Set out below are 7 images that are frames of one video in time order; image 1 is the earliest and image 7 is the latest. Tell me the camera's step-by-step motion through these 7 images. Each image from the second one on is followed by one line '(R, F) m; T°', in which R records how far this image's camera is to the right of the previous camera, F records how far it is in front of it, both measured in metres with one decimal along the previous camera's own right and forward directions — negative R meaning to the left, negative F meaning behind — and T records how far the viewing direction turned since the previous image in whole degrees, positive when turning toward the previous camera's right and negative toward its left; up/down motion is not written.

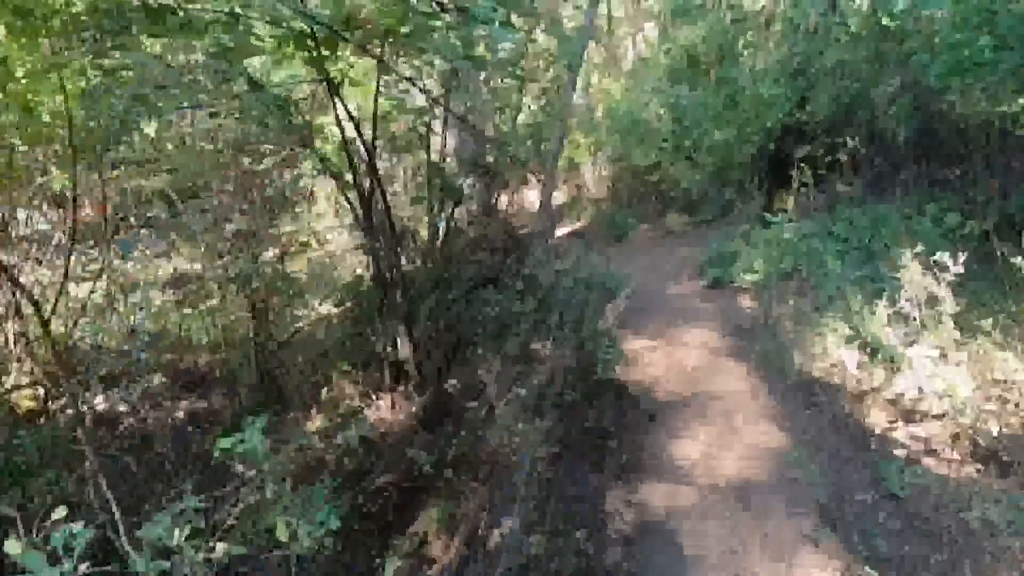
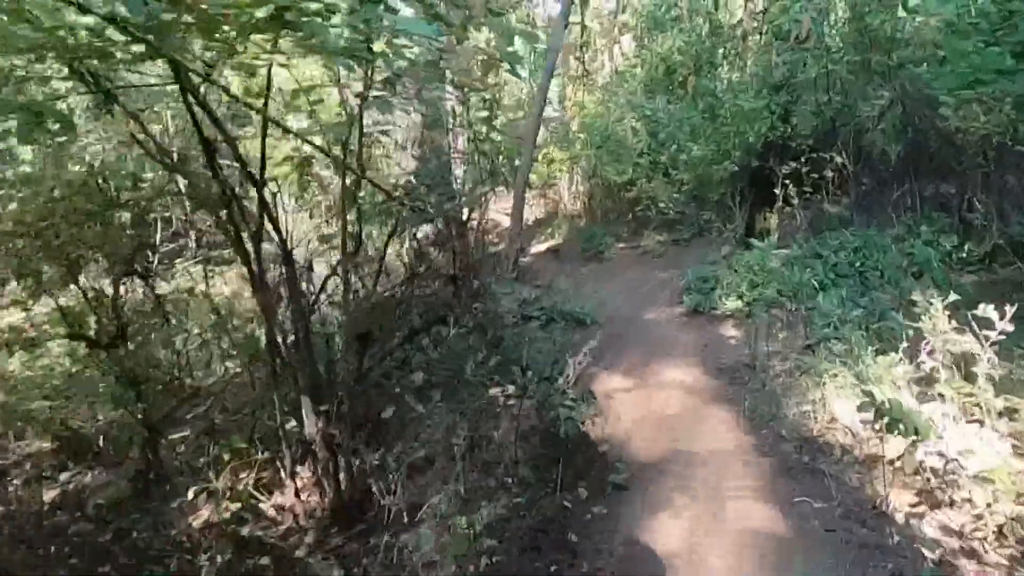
(+0.2, +0.7) m; +1°
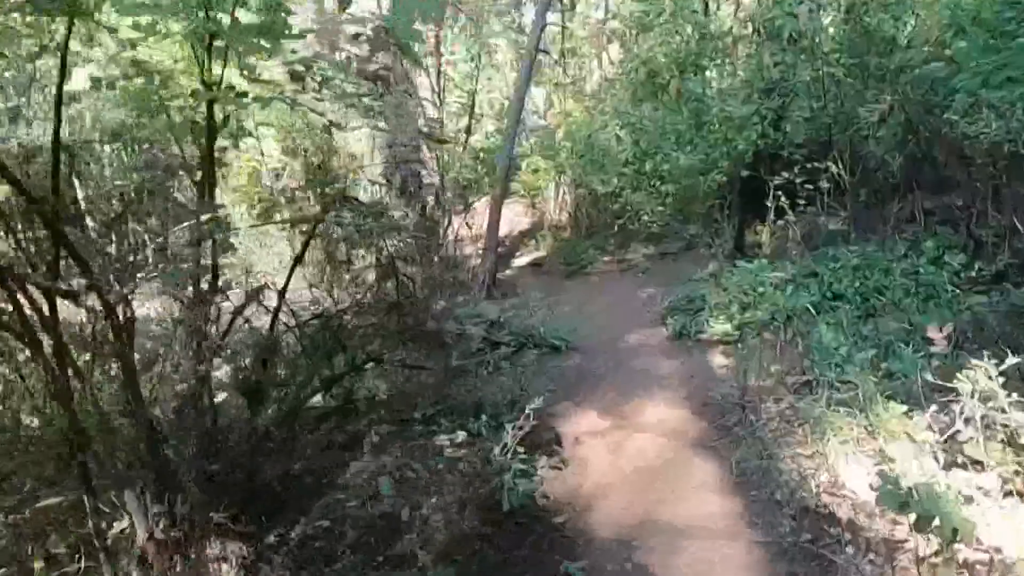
(+0.2, +0.7) m; +1°
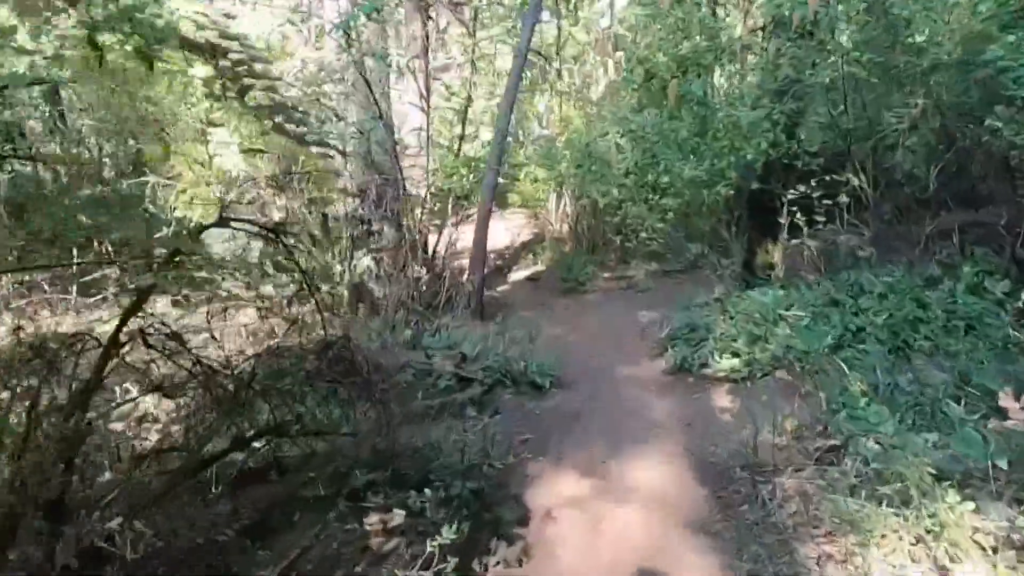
(+0.3, +0.9) m; -1°
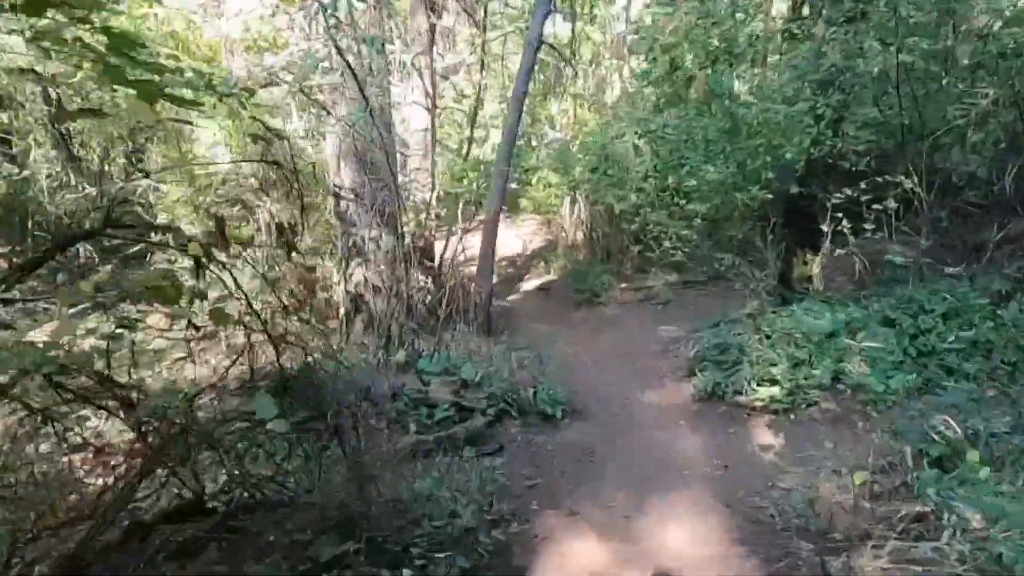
(0.0, +0.8) m; -1°
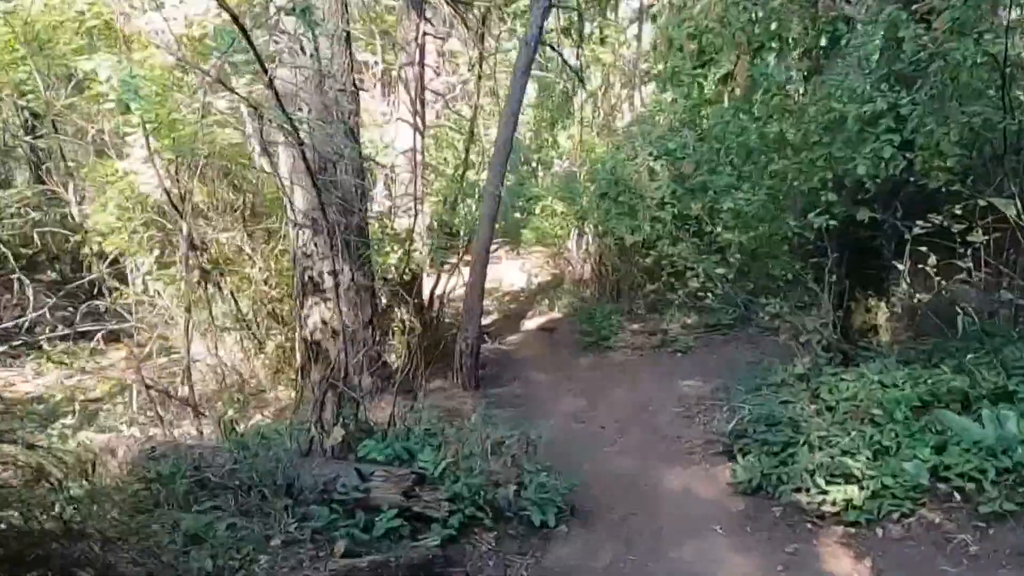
(+0.2, +1.5) m; -1°
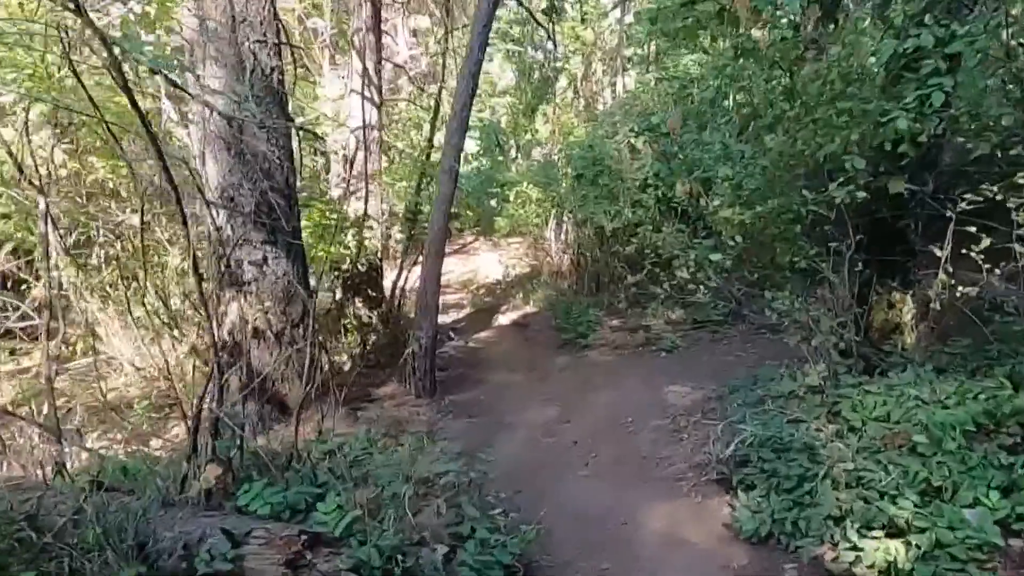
(+0.2, +1.0) m; +1°
